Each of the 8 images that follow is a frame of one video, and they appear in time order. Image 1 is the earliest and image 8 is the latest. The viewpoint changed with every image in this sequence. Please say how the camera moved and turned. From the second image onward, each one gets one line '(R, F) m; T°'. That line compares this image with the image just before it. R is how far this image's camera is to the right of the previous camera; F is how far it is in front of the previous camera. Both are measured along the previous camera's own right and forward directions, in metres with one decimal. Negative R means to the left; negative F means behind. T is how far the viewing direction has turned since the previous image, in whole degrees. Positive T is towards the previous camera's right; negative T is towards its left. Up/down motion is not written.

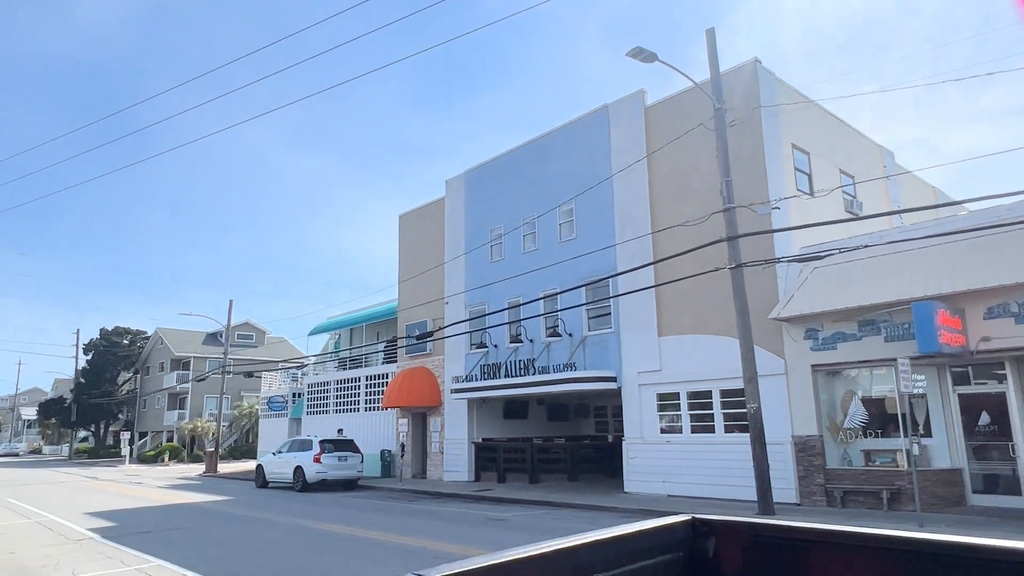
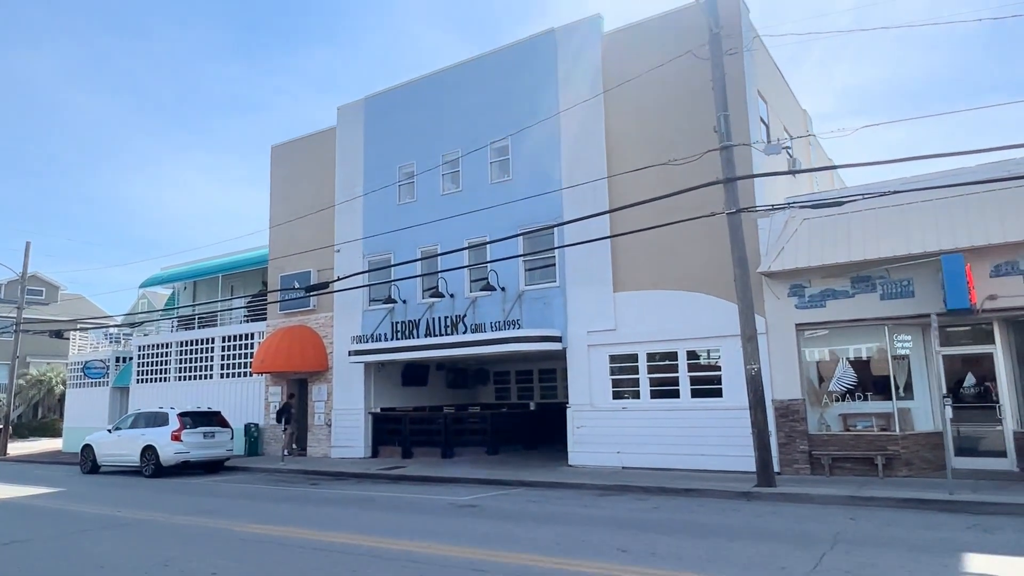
(-2.8, +3.3) m; +15°
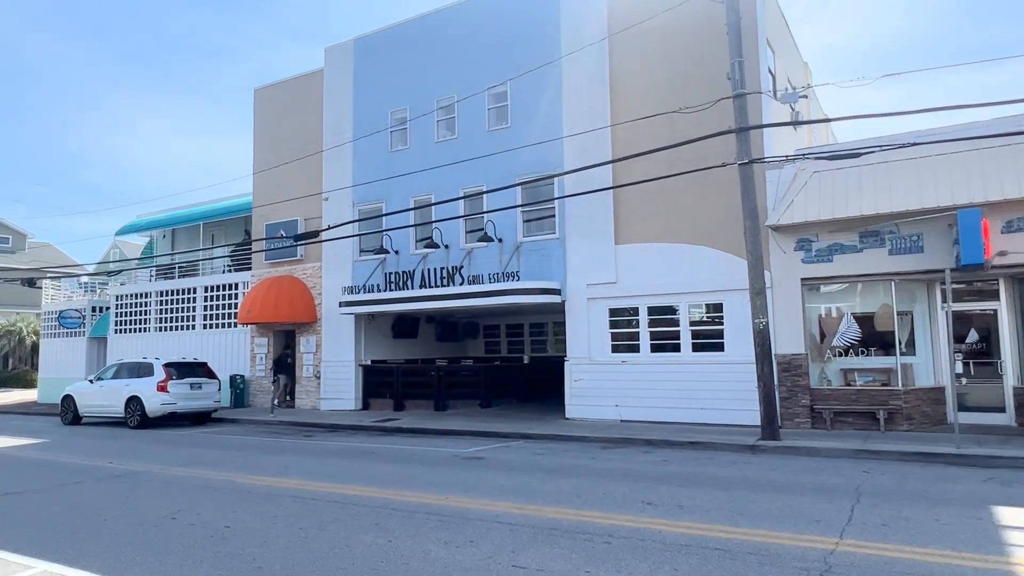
(-0.6, +0.4) m; +2°
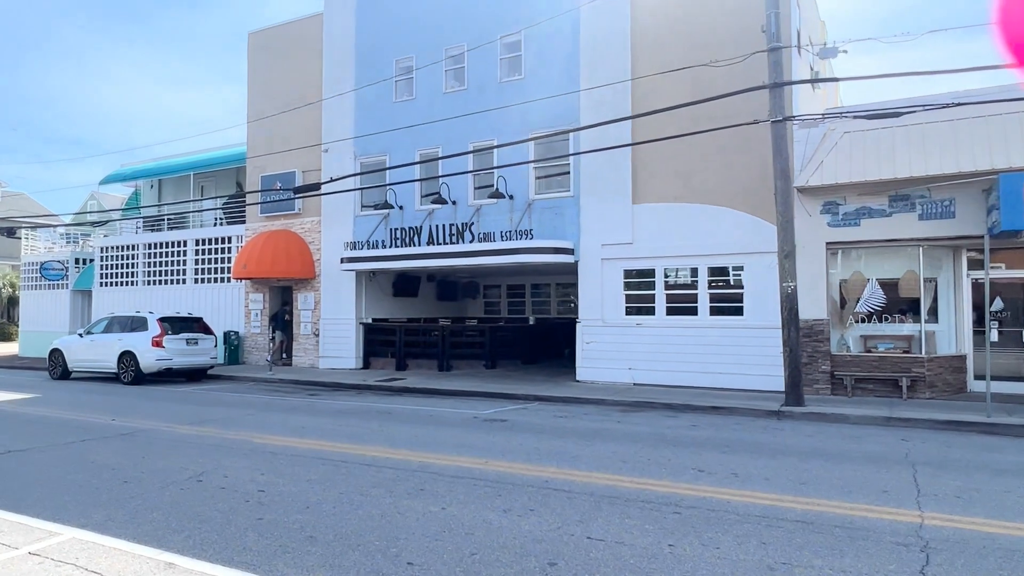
(-0.8, +0.5) m; +2°
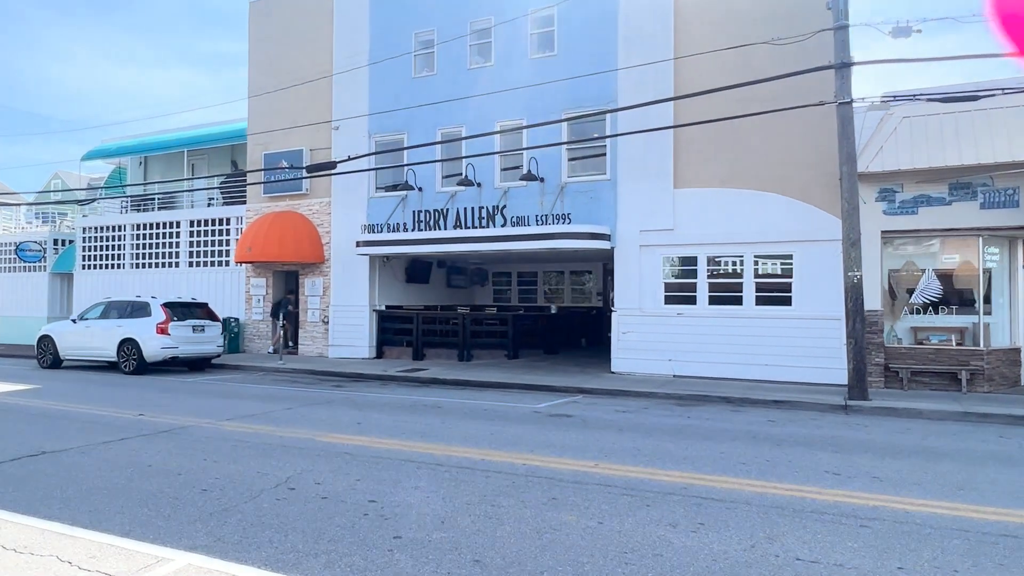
(-1.6, +0.8) m; +3°
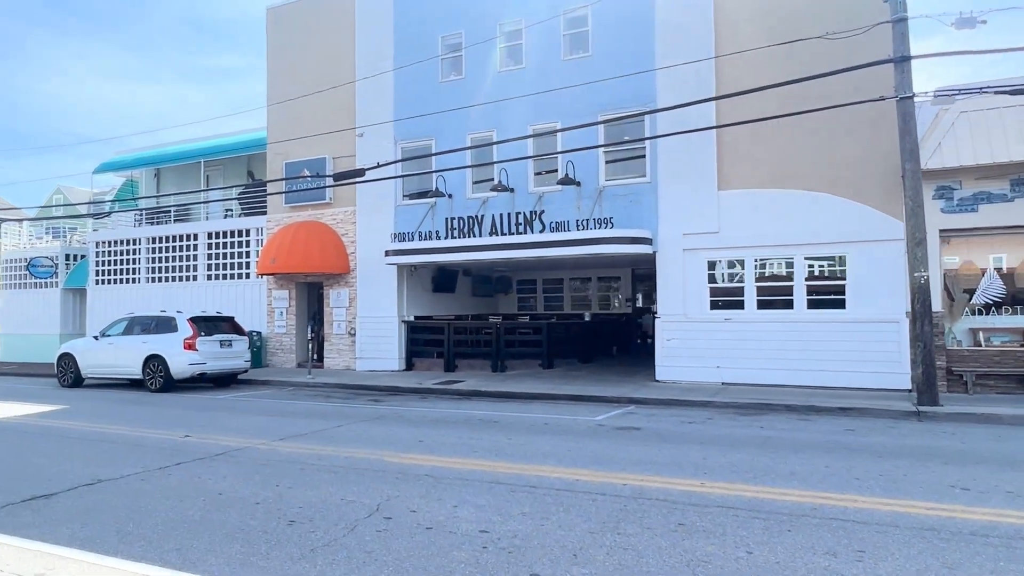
(-1.0, +0.5) m; 0°
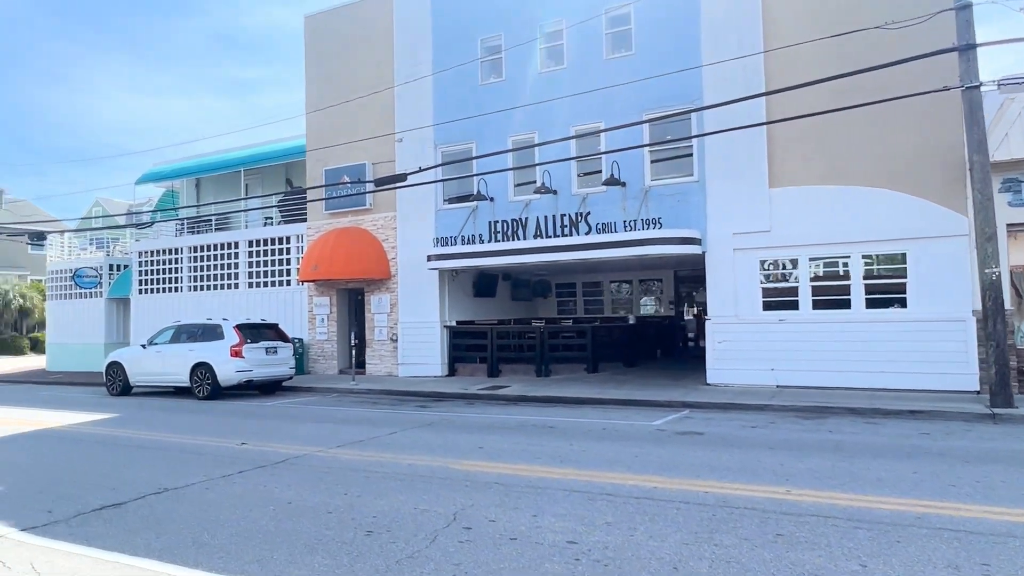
(-0.5, +0.2) m; -2°
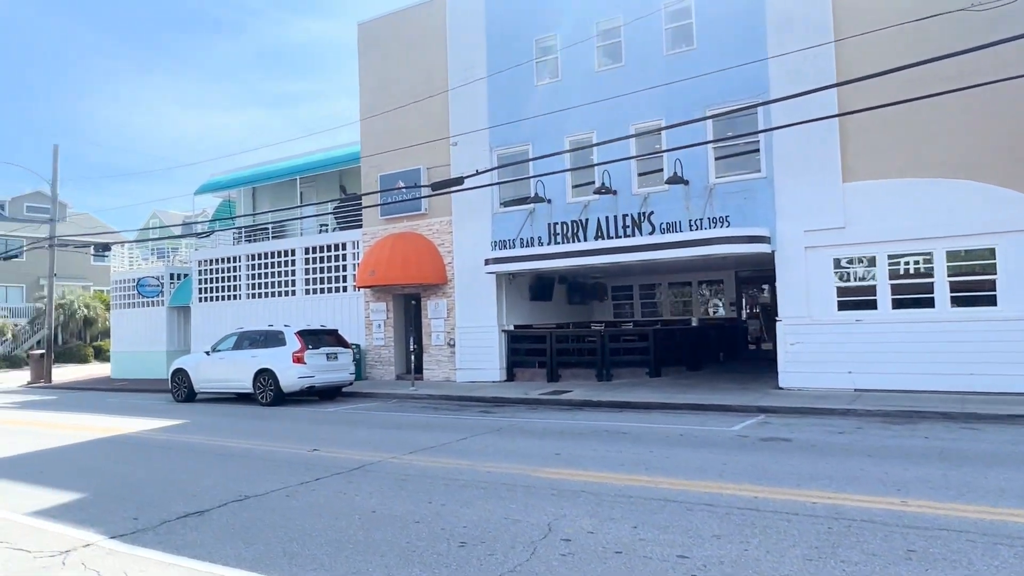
(-0.4, +0.3) m; -3°
